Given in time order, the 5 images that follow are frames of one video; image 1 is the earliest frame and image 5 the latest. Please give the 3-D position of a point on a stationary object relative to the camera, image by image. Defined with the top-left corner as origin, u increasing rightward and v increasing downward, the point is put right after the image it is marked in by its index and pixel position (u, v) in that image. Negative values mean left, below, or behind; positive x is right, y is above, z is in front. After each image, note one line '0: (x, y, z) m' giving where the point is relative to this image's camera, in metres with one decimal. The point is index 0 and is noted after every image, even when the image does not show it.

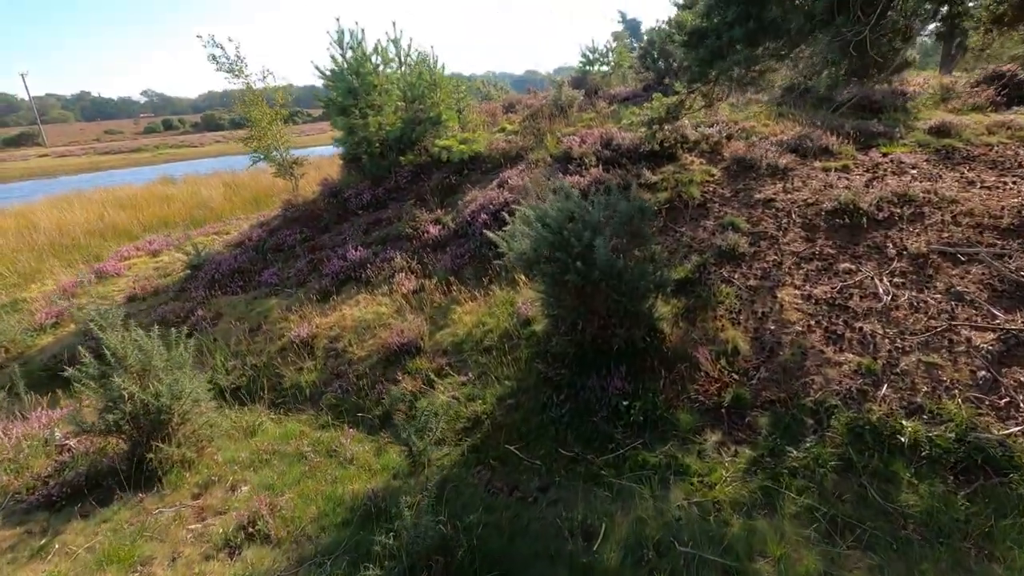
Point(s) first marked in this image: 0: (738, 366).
0: (+2.3, -0.8, +5.5) m
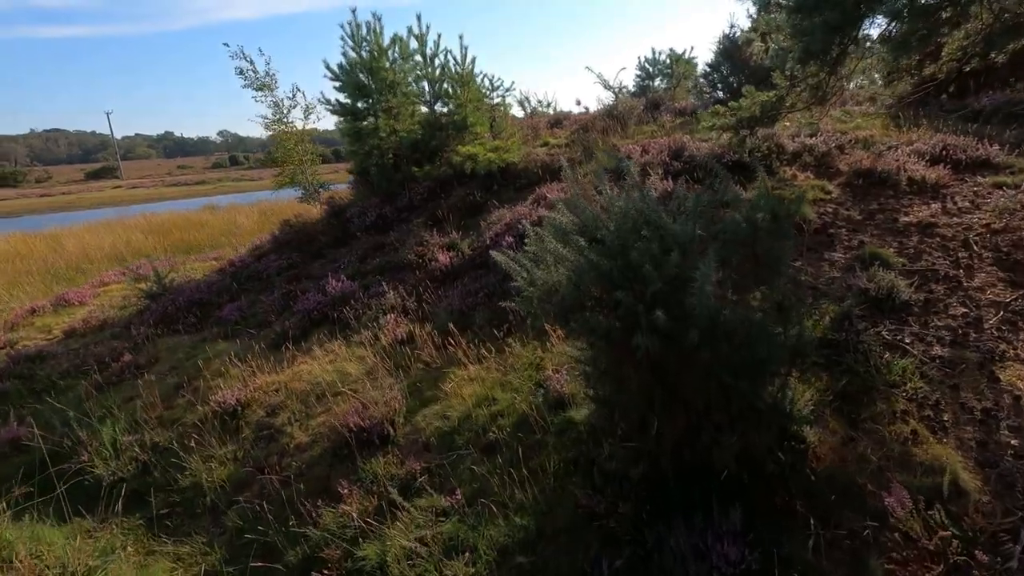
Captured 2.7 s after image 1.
0: (+2.4, -1.2, +2.8) m
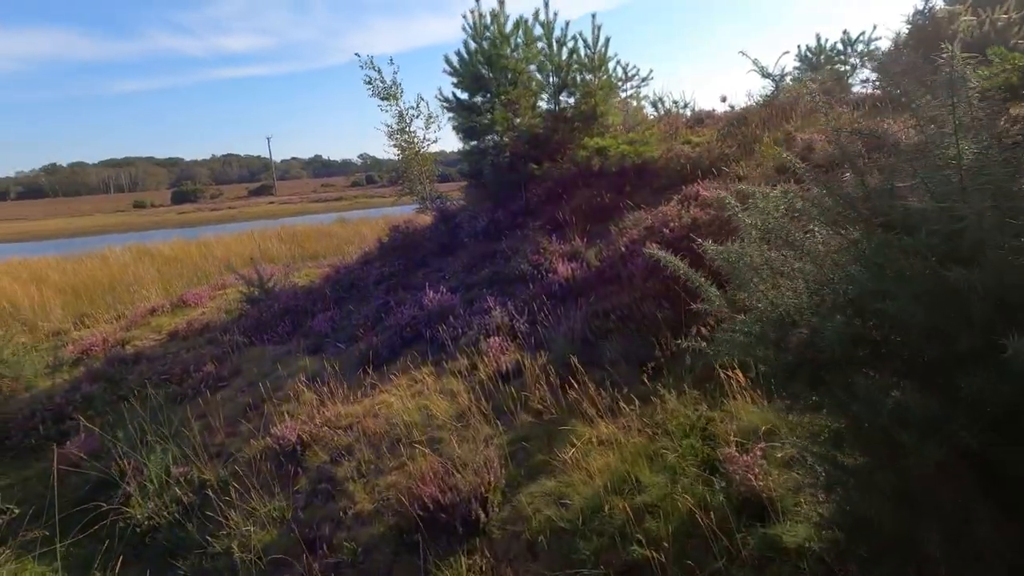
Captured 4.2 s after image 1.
0: (+2.8, -1.4, +0.8) m
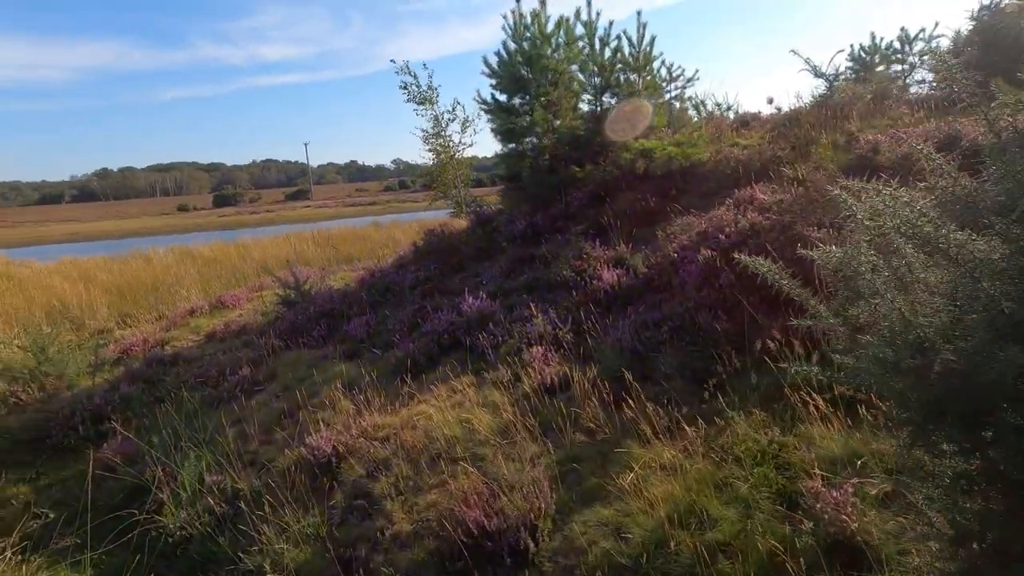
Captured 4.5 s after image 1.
0: (+2.9, -1.4, +0.4) m
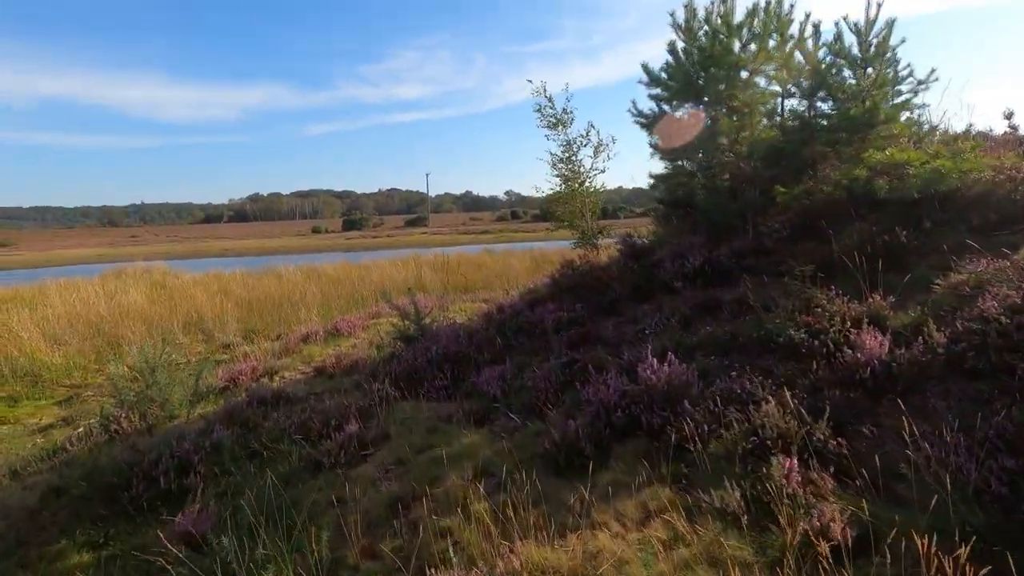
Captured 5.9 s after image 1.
0: (+3.3, -1.7, -1.8) m
